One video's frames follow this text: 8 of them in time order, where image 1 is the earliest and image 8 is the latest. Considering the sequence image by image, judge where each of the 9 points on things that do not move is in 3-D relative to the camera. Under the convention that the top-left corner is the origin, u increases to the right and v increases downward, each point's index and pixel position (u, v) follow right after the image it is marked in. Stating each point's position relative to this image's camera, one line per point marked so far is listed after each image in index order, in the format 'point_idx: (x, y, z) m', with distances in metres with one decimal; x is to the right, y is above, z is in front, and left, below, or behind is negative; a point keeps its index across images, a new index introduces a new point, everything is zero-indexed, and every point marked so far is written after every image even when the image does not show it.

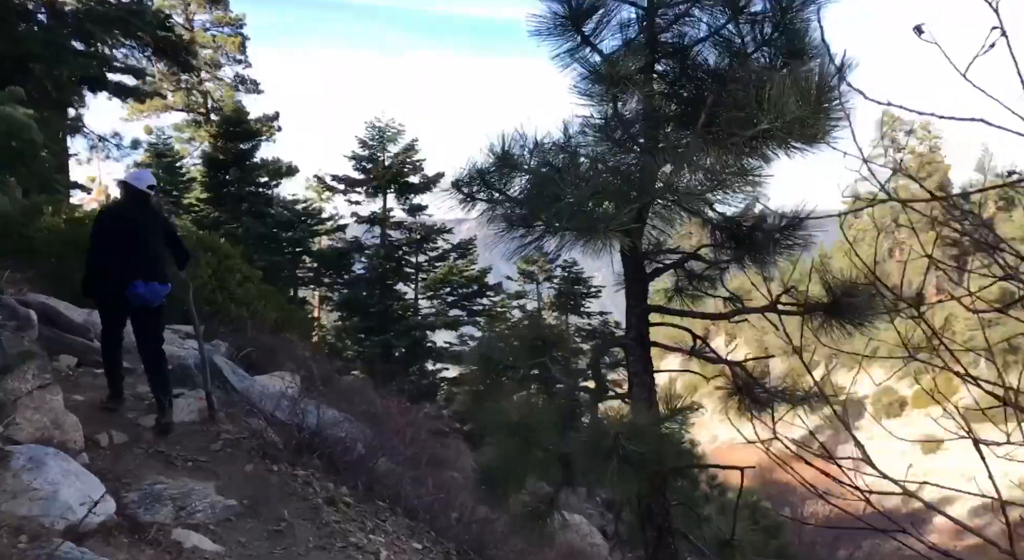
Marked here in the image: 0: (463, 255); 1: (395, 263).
0: (-1.1, +0.6, +20.3) m
1: (-2.7, +0.4, +19.2) m
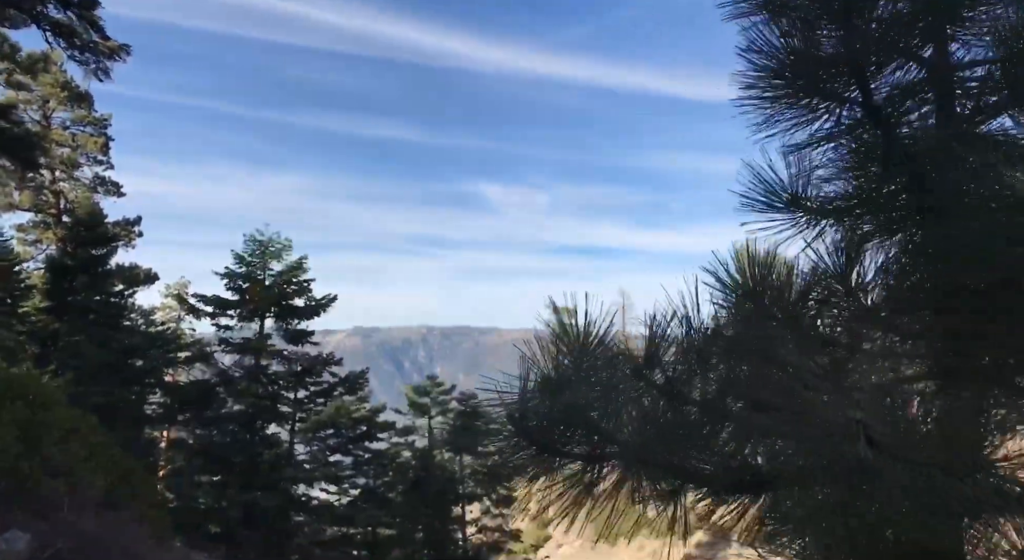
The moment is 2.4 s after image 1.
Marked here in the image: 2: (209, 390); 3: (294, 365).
0: (-3.5, -2.4, +17.8) m
1: (-4.9, -2.5, +16.5) m
2: (-6.4, -2.3, +16.9) m
3: (-4.6, -1.8, +17.1) m
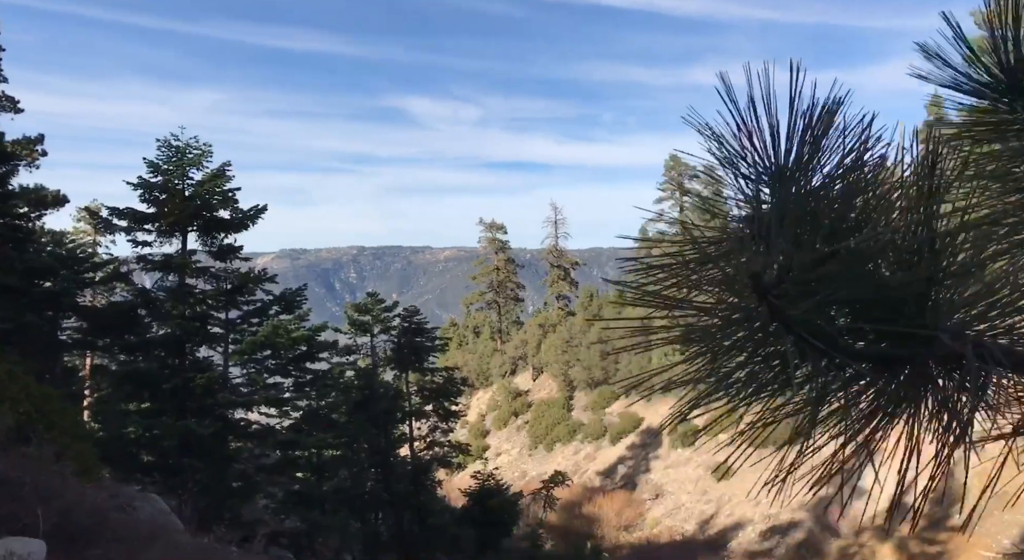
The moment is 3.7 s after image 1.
0: (-4.6, -0.6, +16.8) m
1: (-5.9, -0.8, +15.4) m
2: (-7.4, -0.6, +15.6) m
3: (-5.6, -0.1, +15.9) m
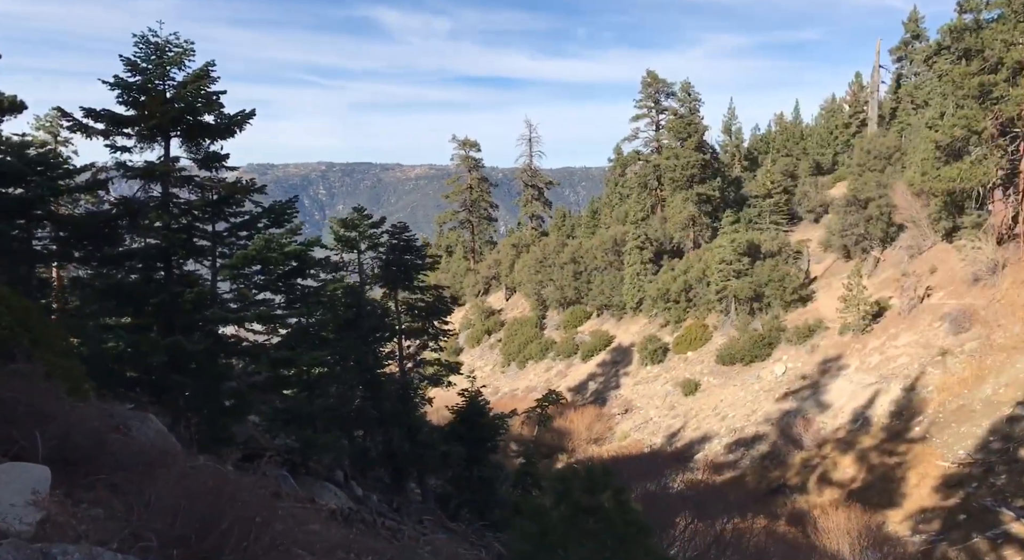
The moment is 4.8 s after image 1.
0: (-4.7, +1.2, +16.1) m
1: (-6.0, +0.8, +14.6) m
2: (-7.5, +1.1, +14.8) m
3: (-5.7, +1.6, +15.1) m
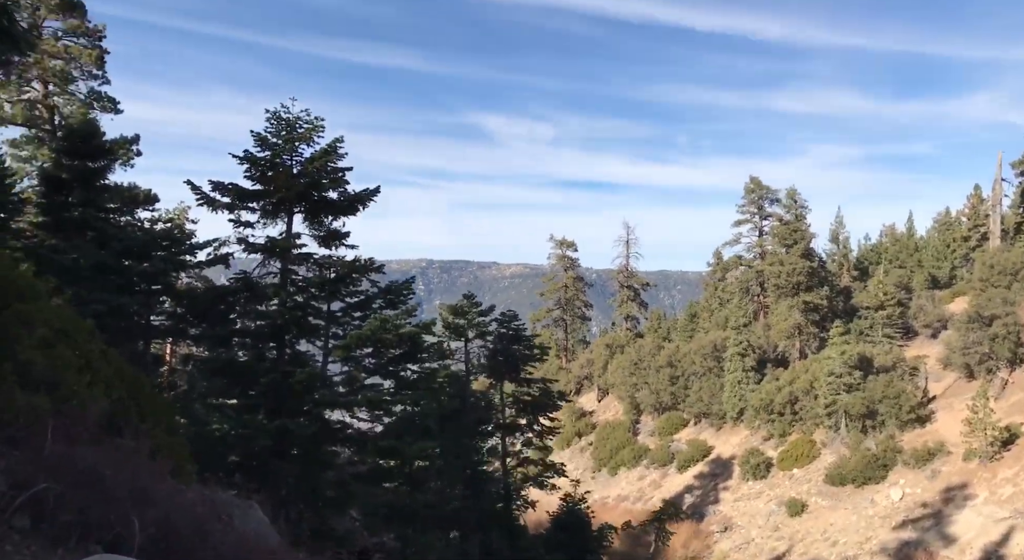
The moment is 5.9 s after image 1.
0: (-2.4, -0.5, +15.7) m
1: (-3.8, -0.6, +14.4) m
2: (-5.3, -0.4, +14.7) m
3: (-3.5, +0.1, +14.9) m
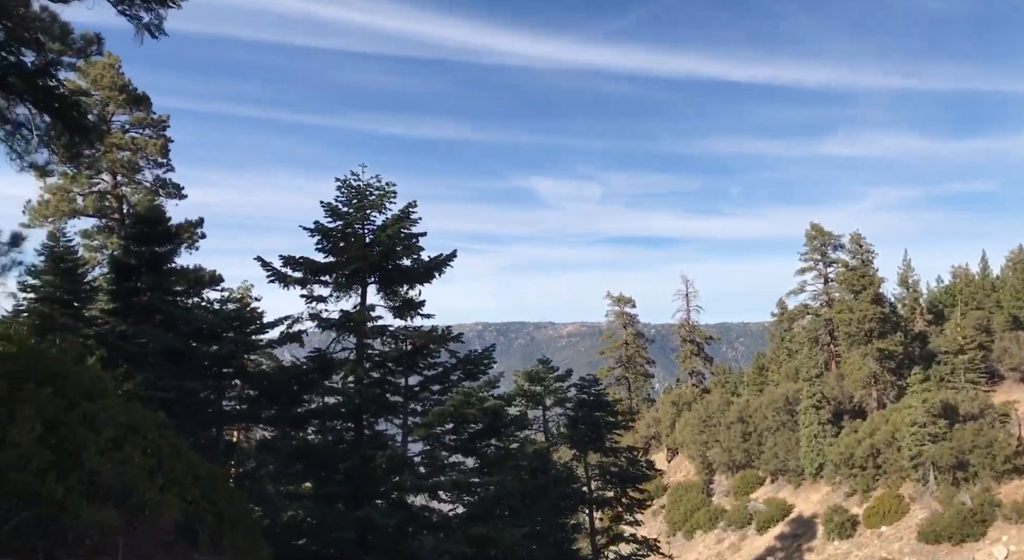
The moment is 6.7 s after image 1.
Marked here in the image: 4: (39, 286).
0: (-0.9, -1.8, +14.9) m
1: (-2.4, -1.9, +13.7) m
2: (-3.8, -1.7, +14.1) m
3: (-2.0, -1.2, +14.2) m
4: (-11.6, -0.1, +19.6) m
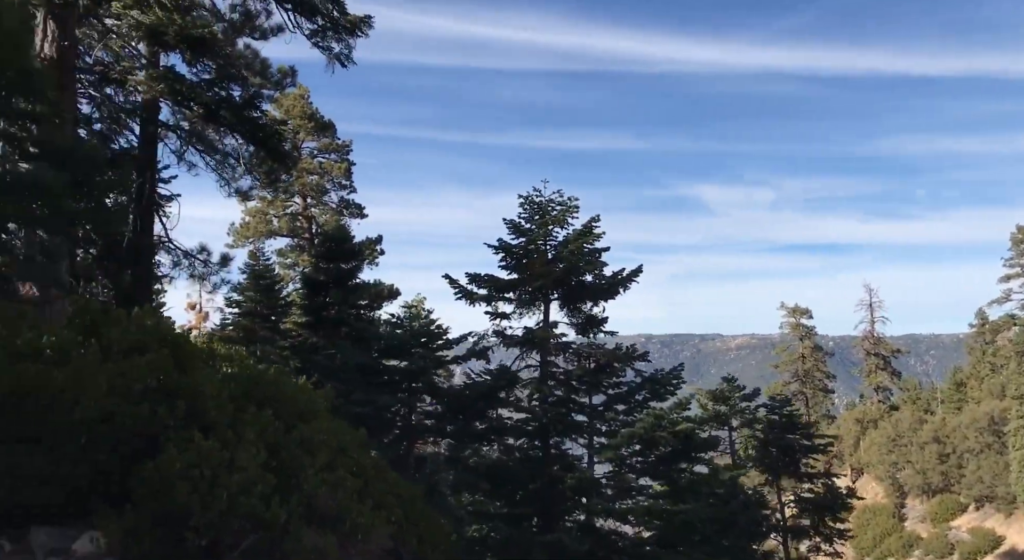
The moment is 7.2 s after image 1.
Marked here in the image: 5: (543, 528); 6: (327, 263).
0: (+2.4, -2.1, +14.4) m
1: (+0.7, -2.1, +13.5) m
2: (-0.6, -2.0, +14.3) m
3: (+1.2, -1.5, +14.0) m
4: (-7.2, -0.6, +21.2) m
5: (+0.4, -4.0, +13.3) m
6: (-4.6, +0.4, +19.9) m
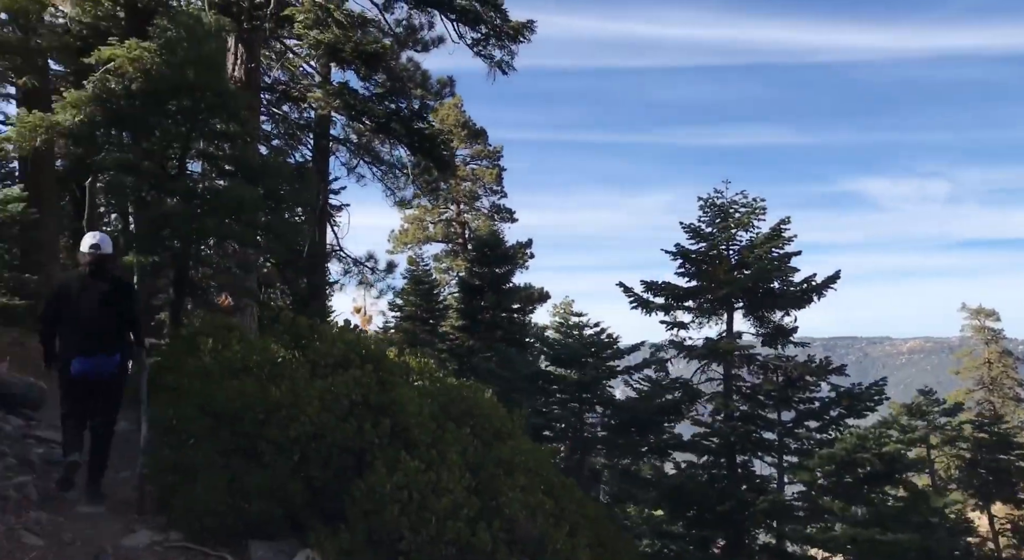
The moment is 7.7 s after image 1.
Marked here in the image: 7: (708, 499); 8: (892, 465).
0: (+5.4, -2.1, +13.3) m
1: (+3.5, -2.2, +12.8) m
2: (+2.4, -2.1, +13.7) m
3: (+4.0, -1.6, +13.2) m
4: (-2.8, -0.8, +21.8) m
5: (+3.2, -4.1, +12.6) m
6: (-0.5, +0.3, +20.0) m
7: (+2.7, -3.3, +12.6) m
8: (+5.9, -3.0, +13.3) m
